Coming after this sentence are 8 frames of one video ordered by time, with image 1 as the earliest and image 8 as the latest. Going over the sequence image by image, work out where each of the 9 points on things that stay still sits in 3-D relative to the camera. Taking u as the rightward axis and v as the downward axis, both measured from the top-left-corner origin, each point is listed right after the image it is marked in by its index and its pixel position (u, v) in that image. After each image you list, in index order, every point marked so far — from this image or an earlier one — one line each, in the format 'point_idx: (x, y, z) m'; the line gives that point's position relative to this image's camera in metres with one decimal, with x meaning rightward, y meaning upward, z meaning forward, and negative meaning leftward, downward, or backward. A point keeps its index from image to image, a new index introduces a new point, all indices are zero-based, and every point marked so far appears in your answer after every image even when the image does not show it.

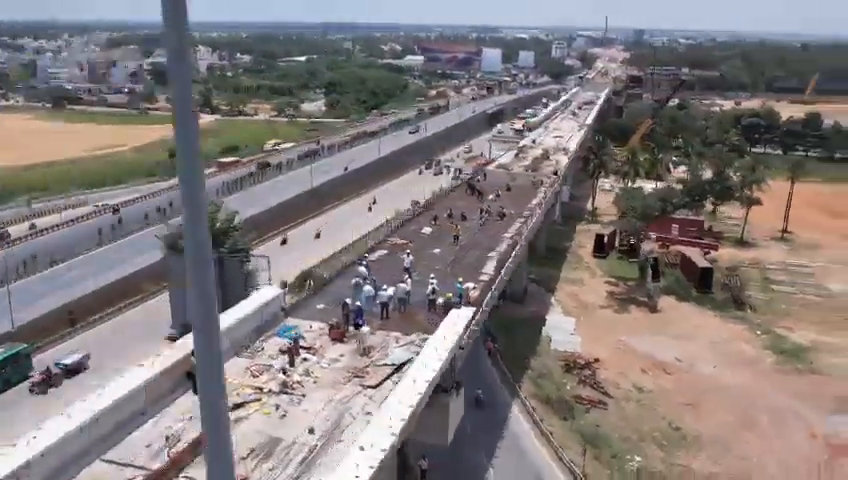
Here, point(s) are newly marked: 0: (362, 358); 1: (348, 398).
0: (-1.3, -2.4, +16.9) m
1: (-1.3, -2.9, +15.3) m
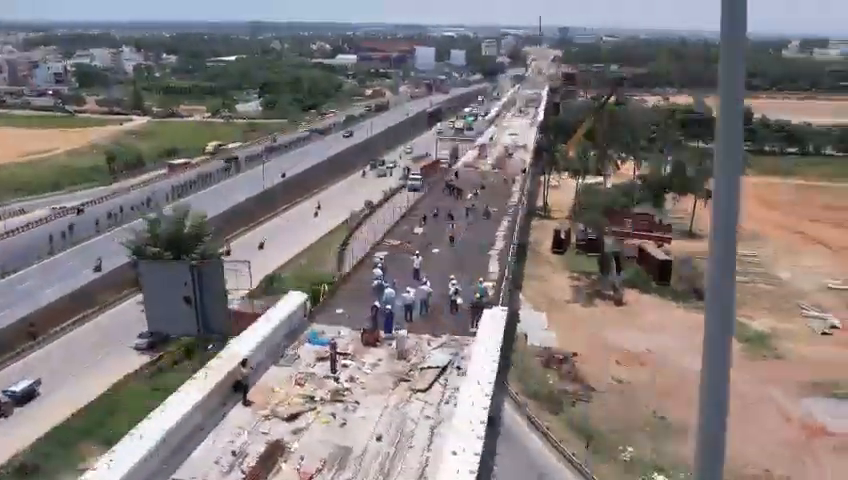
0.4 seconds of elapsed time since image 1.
0: (-0.4, -2.4, +16.7) m
1: (-0.4, -2.9, +15.1) m
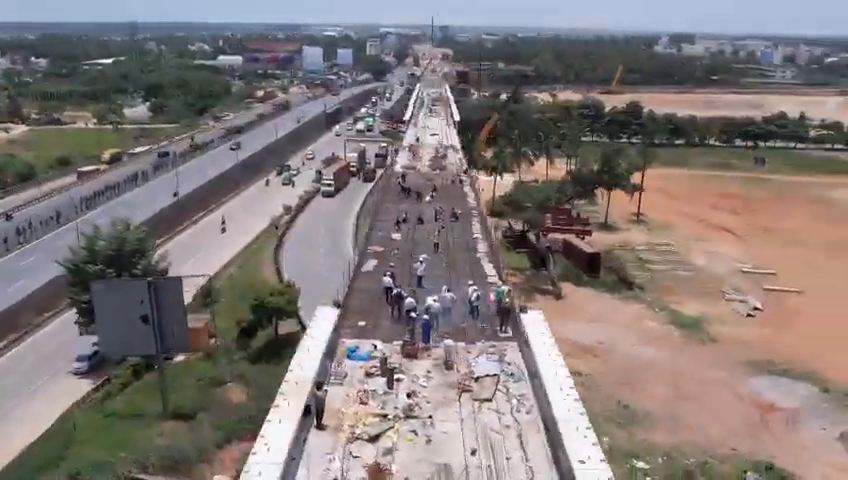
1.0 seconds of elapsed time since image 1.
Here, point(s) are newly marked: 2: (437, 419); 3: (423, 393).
0: (+0.6, -2.6, +16.5) m
1: (+0.9, -3.1, +14.9) m
2: (+0.2, -3.1, +14.6) m
3: (0.0, -2.8, +15.7) m
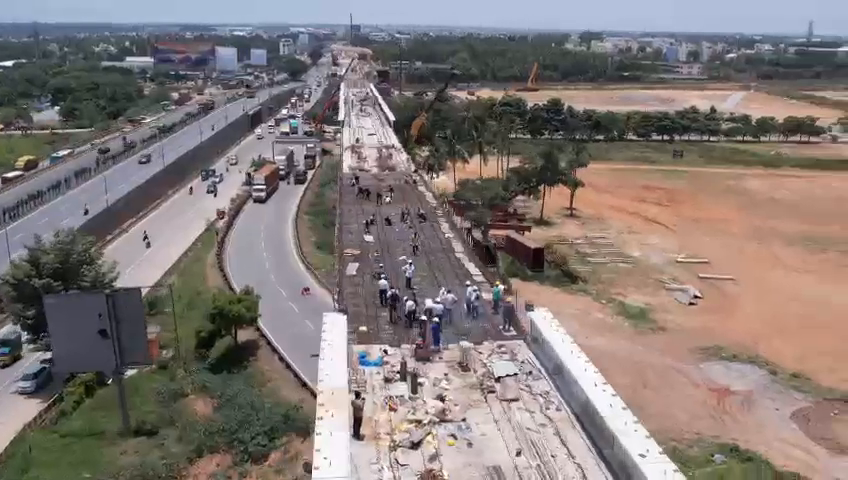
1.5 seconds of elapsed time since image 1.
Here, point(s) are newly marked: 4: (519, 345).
0: (+1.0, -2.6, +16.5) m
1: (+1.5, -3.1, +14.9) m
2: (+0.8, -3.1, +14.6) m
3: (+0.5, -2.9, +15.6) m
4: (+2.0, -2.2, +18.0) m
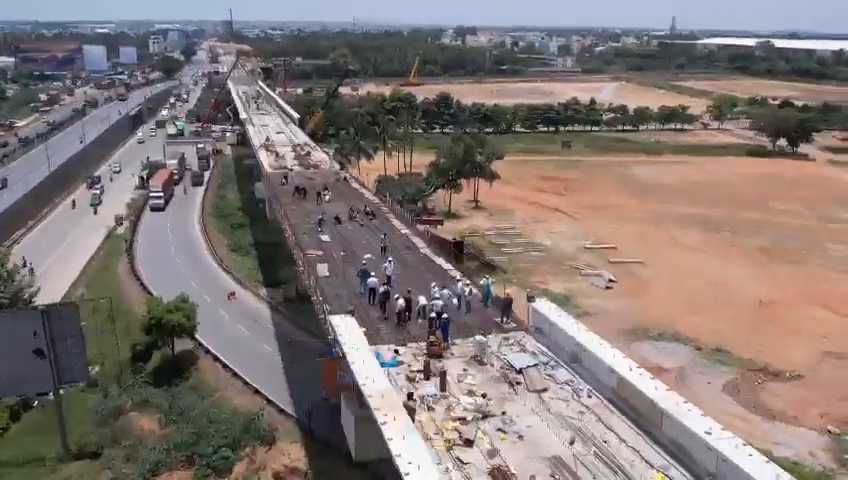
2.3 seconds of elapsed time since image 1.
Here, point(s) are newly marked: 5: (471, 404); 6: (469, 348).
0: (+1.4, -2.5, +16.5) m
1: (+2.1, -3.0, +15.0) m
2: (+1.5, -3.0, +14.6) m
3: (+1.0, -2.8, +15.5) m
4: (+2.1, -2.1, +18.2) m
5: (+0.8, -2.9, +14.9) m
6: (+0.9, -2.2, +17.4) m
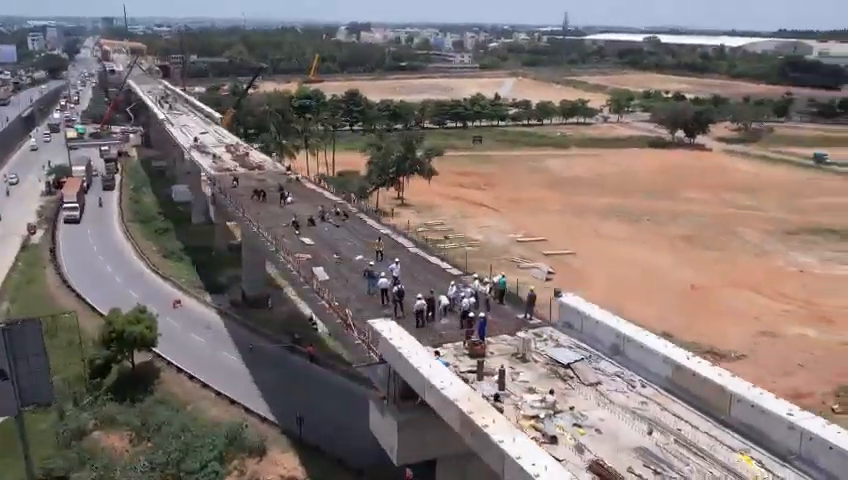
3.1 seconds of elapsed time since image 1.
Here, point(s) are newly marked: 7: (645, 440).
0: (+2.3, -2.5, +16.6) m
1: (+3.3, -2.9, +15.3) m
2: (+2.7, -3.0, +14.7) m
3: (+2.1, -2.7, +15.6) m
4: (+2.8, -2.0, +18.4) m
5: (+2.0, -2.9, +15.0) m
6: (+1.7, -2.2, +17.4) m
7: (+3.6, -3.3, +13.7) m
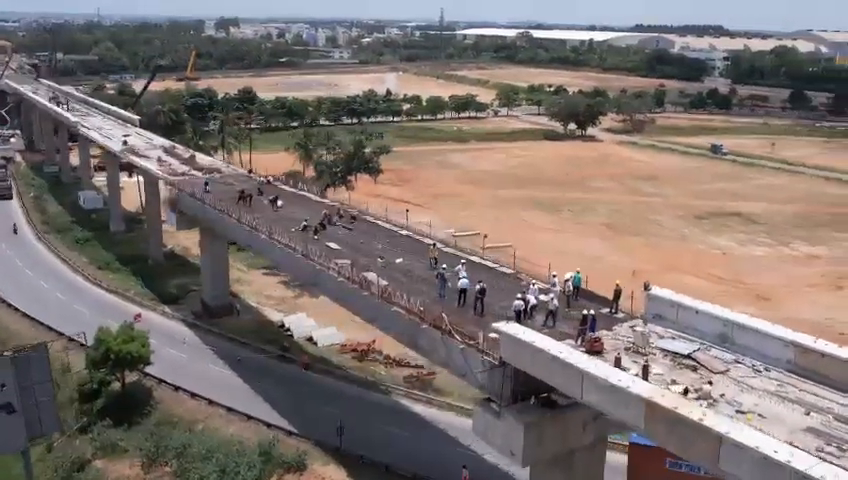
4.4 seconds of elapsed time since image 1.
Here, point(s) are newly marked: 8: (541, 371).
0: (+4.8, -2.4, +17.1) m
1: (+6.0, -2.7, +15.9) m
2: (+5.6, -2.8, +15.3) m
3: (+4.8, -2.6, +16.0) m
4: (+5.0, -1.9, +18.9) m
5: (+4.8, -2.8, +15.4) m
6: (+4.1, -2.1, +17.8) m
7: (+6.6, -3.1, +14.5) m
8: (+2.2, -2.5, +16.0) m
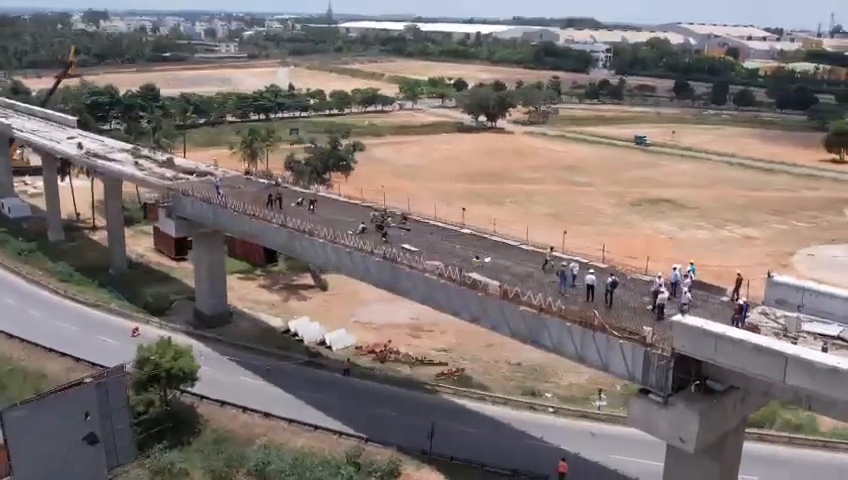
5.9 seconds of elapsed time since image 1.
0: (+8.5, -2.1, +18.2) m
1: (+9.8, -2.5, +17.3) m
2: (+9.5, -2.6, +16.6) m
3: (+8.6, -2.4, +17.2) m
4: (+8.3, -1.6, +20.0) m
5: (+8.7, -2.6, +16.6) m
6: (+7.6, -1.9, +18.8) m
7: (+10.7, -2.8, +15.9) m
8: (+6.1, -2.4, +16.7) m
